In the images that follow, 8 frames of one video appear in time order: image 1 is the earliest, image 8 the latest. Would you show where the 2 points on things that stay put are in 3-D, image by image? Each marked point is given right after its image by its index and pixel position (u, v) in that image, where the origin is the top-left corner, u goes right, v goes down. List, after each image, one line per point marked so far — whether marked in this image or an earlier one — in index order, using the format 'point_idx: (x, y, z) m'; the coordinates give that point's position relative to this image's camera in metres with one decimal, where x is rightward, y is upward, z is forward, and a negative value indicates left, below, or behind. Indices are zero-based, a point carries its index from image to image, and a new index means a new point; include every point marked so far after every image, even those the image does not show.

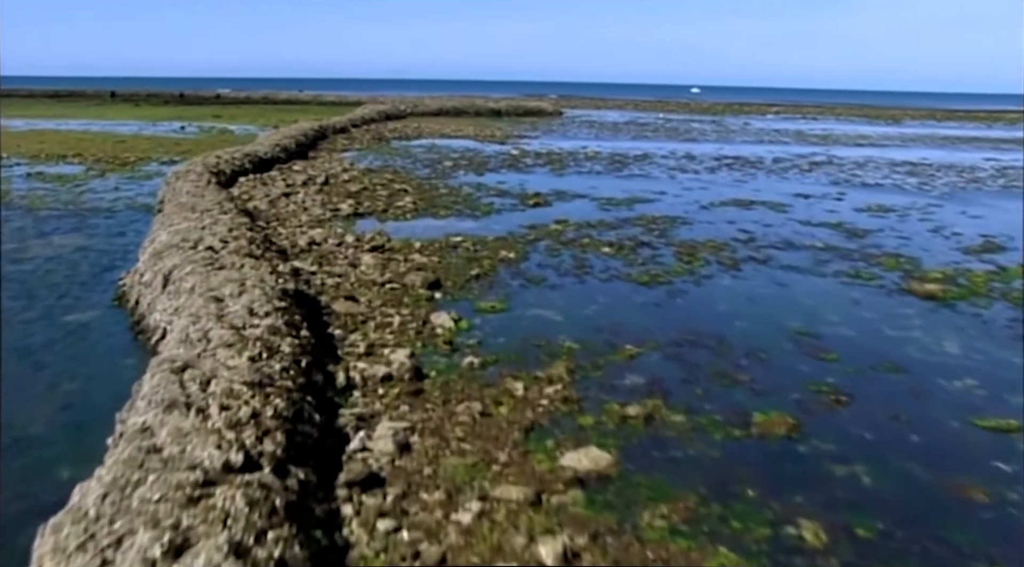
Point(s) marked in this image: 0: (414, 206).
0: (-2.4, +1.8, +18.3) m
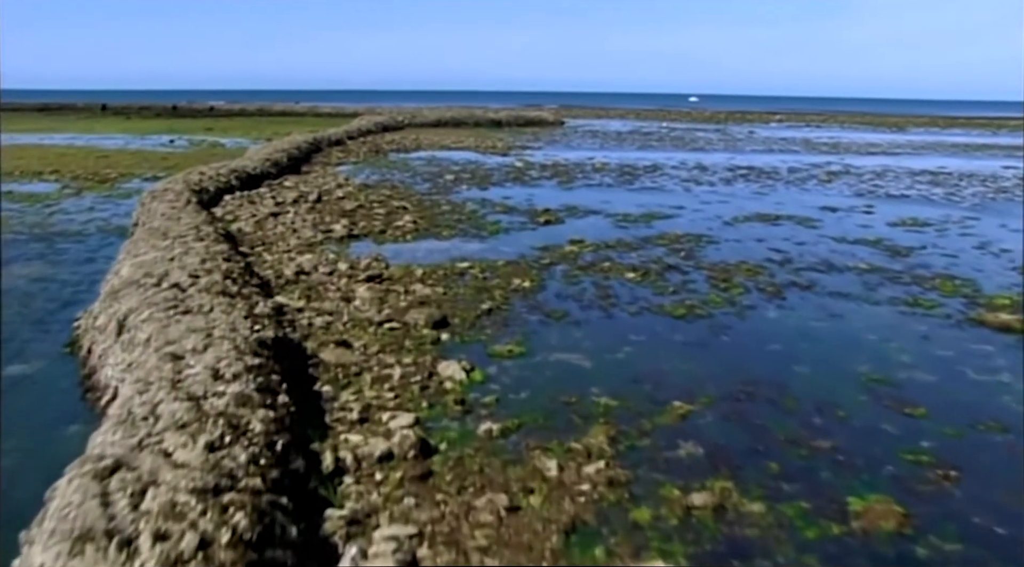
0: (-2.3, +1.3, +17.0) m
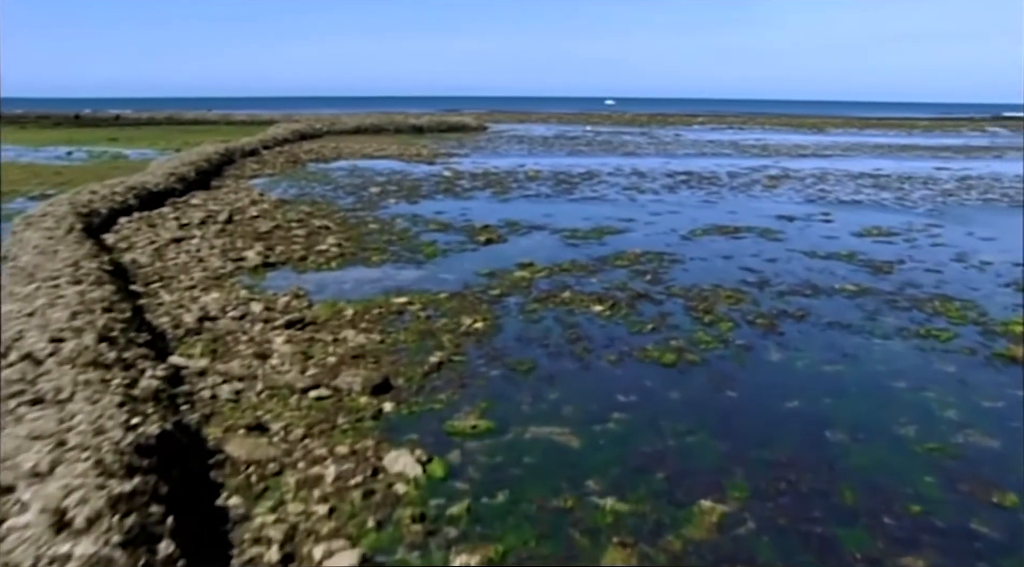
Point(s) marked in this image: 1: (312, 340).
0: (-3.5, +0.7, +15.1) m
1: (-2.3, -0.6, +8.6) m
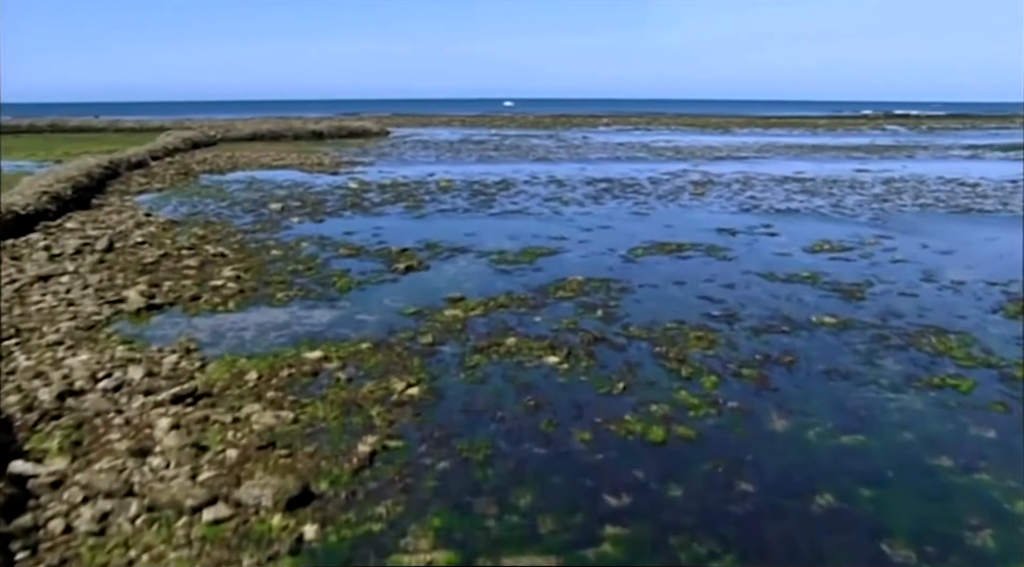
0: (-4.8, 0.0, +13.2) m
1: (-2.8, -1.2, +6.9) m
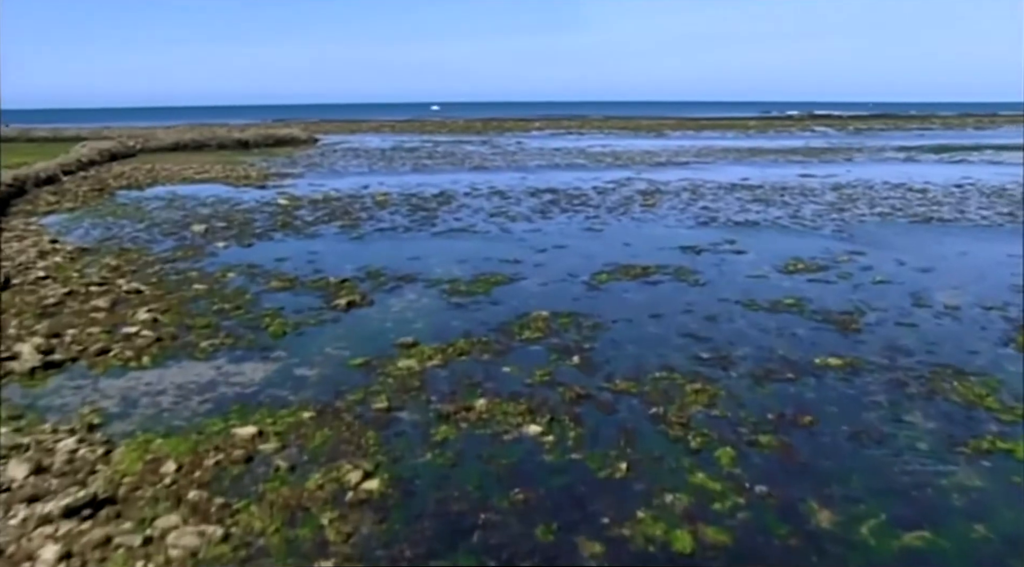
0: (-5.5, -0.8, +11.5) m
1: (-2.9, -1.9, +5.4) m
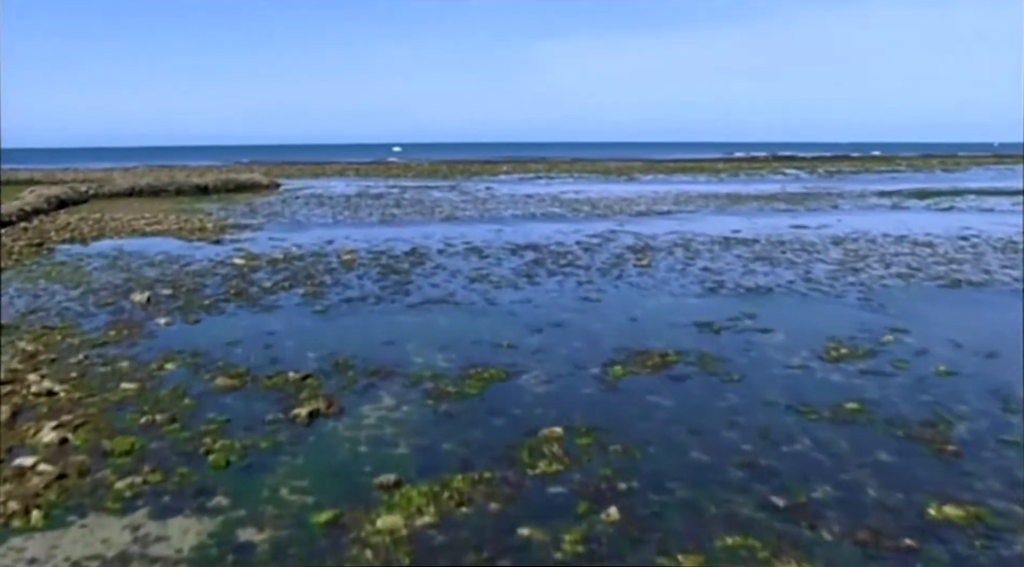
0: (-5.4, -2.1, +9.1) m
1: (-2.5, -2.9, +3.0) m
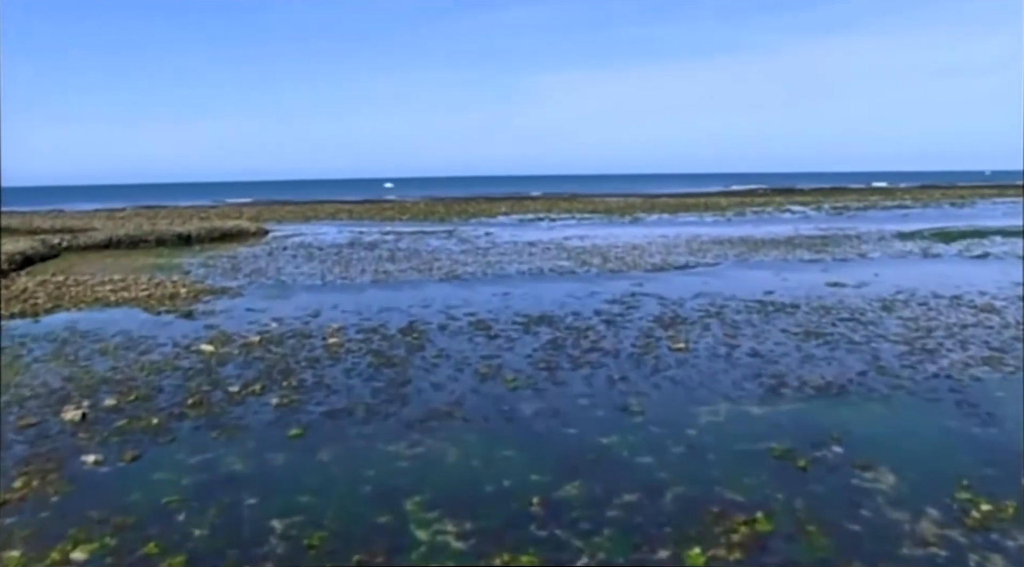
0: (-5.0, -3.8, +6.0) m
1: (-2.1, -4.2, -0.1) m
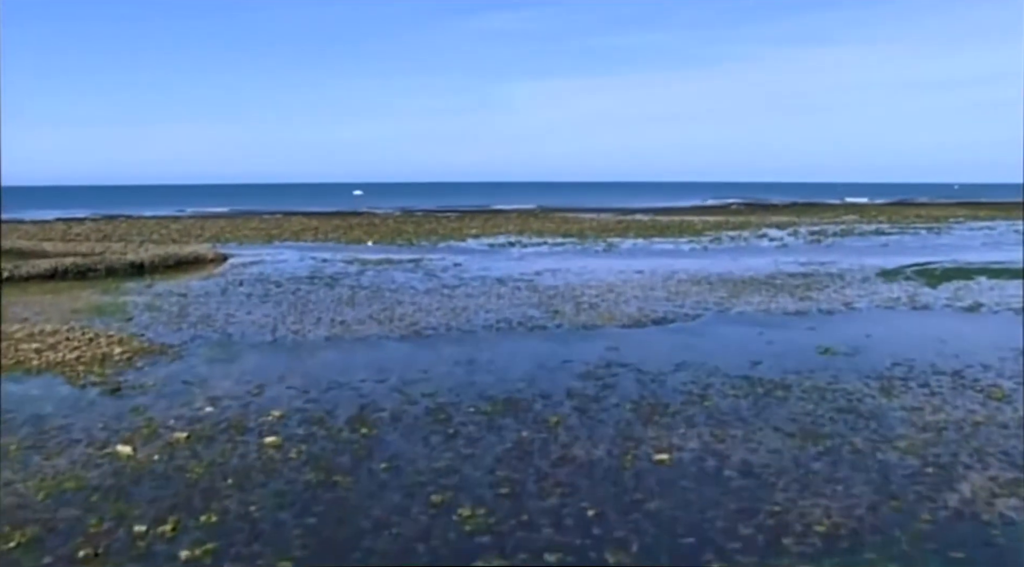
0: (-5.4, -5.7, +3.6) m
1: (-2.3, -6.2, -2.3) m
